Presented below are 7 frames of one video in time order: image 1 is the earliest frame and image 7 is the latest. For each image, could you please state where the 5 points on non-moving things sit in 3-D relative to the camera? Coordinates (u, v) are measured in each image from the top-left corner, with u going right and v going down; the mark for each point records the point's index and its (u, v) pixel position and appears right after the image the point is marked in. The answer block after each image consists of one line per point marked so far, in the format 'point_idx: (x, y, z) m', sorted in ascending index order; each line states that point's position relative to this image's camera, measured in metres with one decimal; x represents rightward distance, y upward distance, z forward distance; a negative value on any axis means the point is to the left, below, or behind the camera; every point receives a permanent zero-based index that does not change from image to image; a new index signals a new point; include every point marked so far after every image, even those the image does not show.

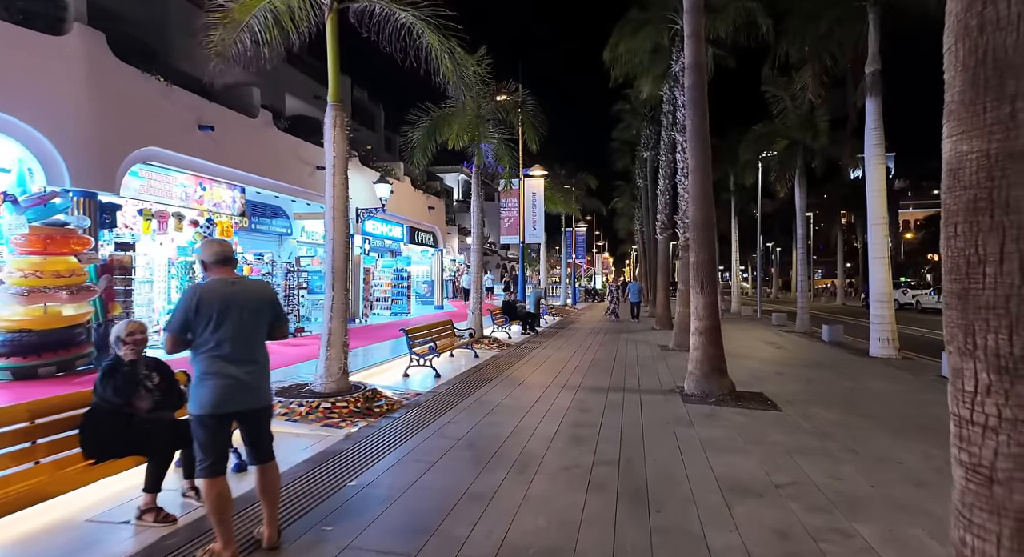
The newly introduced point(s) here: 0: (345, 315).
0: (-2.3, -0.5, +7.3) m
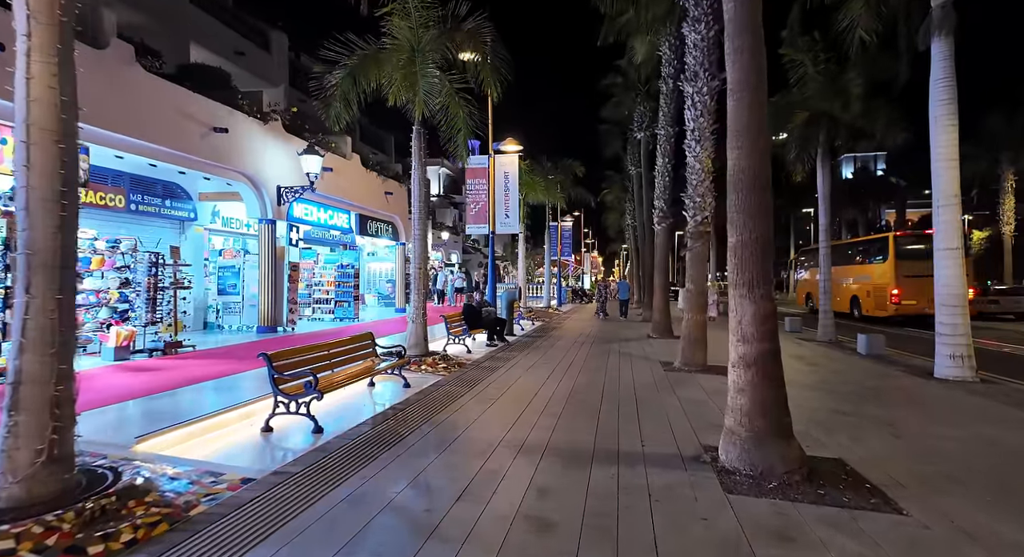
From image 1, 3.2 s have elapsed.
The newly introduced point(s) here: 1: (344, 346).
0: (-3.1, -0.5, +3.6) m
1: (-2.6, -1.1, +8.0) m
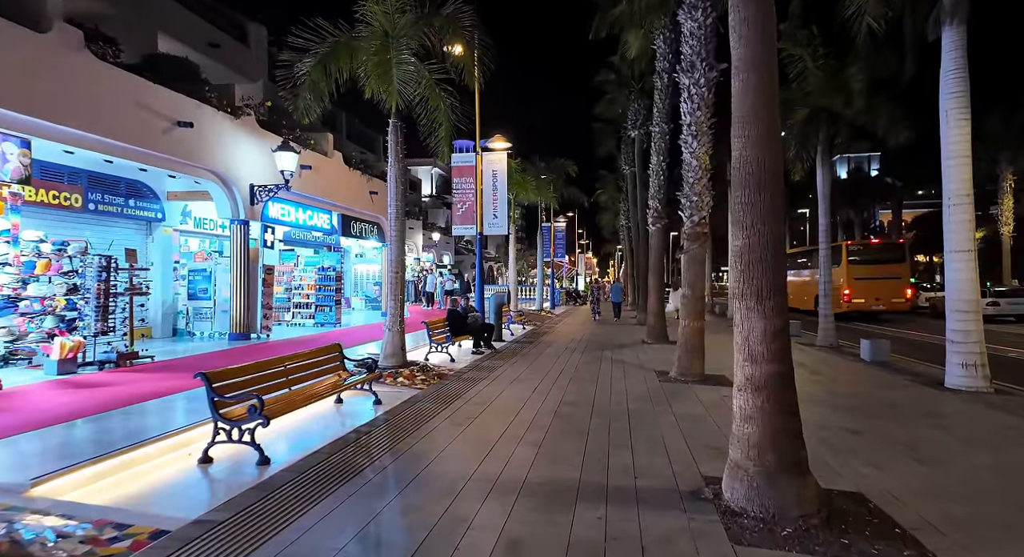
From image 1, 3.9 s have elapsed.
0: (-3.3, -0.5, +2.8) m
1: (-2.9, -1.2, +7.2) m
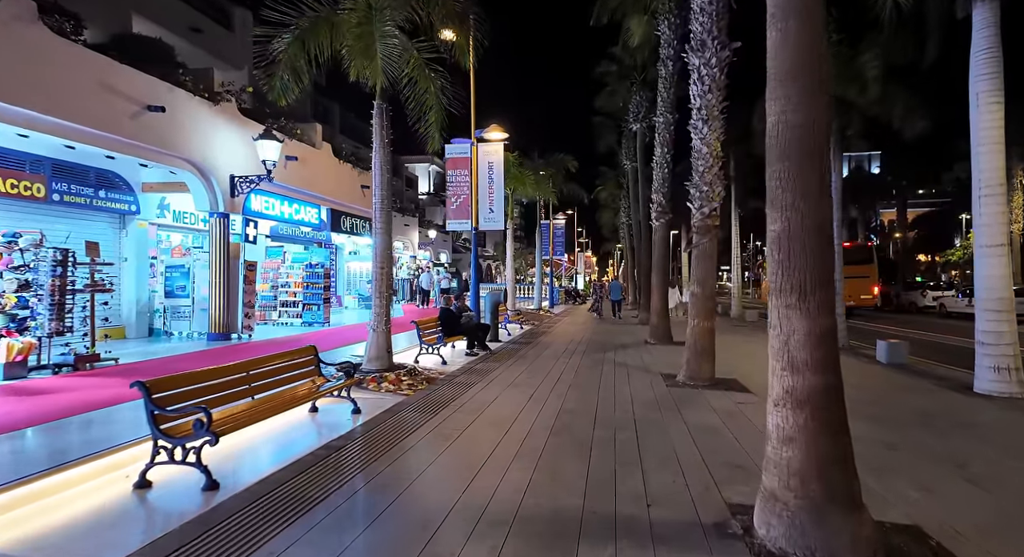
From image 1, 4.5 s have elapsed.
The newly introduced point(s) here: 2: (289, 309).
0: (-3.4, -0.5, +2.0) m
1: (-2.9, -1.1, +6.4) m
2: (-7.0, -0.9, +16.6) m
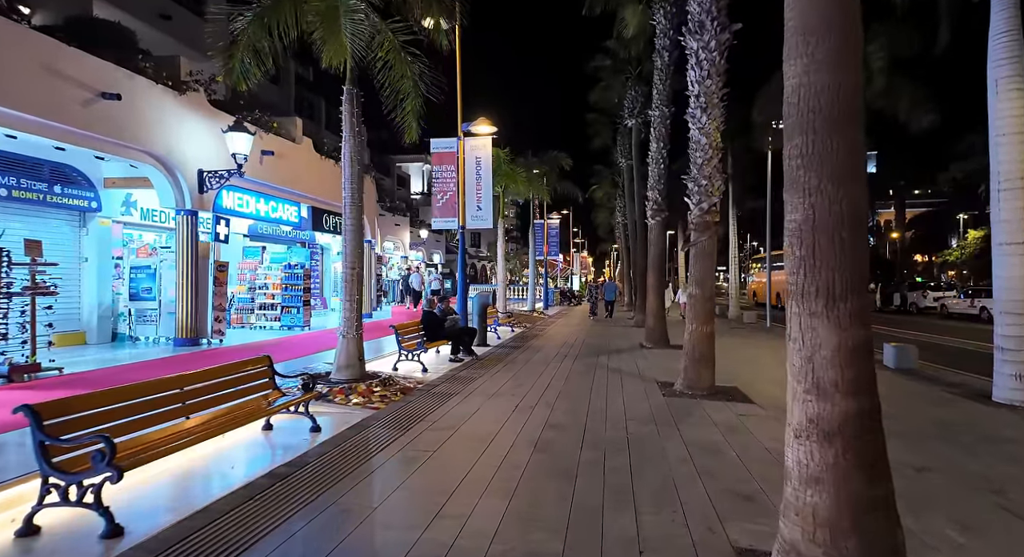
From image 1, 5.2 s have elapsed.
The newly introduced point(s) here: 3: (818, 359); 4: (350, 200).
0: (-3.6, -0.5, +1.3) m
1: (-3.2, -1.1, +5.7) m
2: (-7.3, -1.0, +15.8) m
3: (+1.7, -0.4, +3.0) m
4: (-2.6, +1.3, +8.4) m
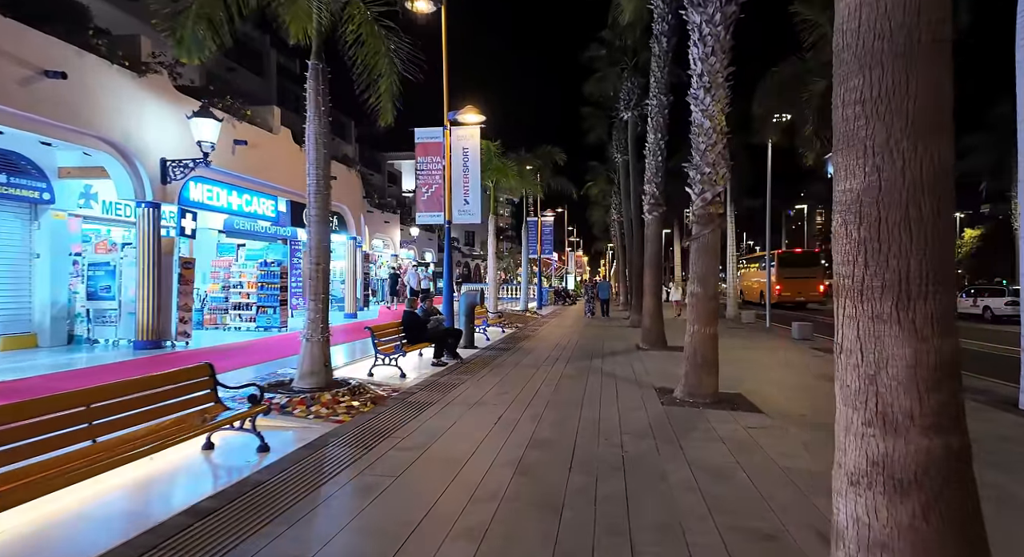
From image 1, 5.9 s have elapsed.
0: (-3.8, -0.4, +0.4) m
1: (-3.4, -1.1, +4.8) m
2: (-7.6, -0.9, +14.9) m
3: (+1.5, -0.4, +2.1) m
4: (-2.8, +1.3, +7.6) m
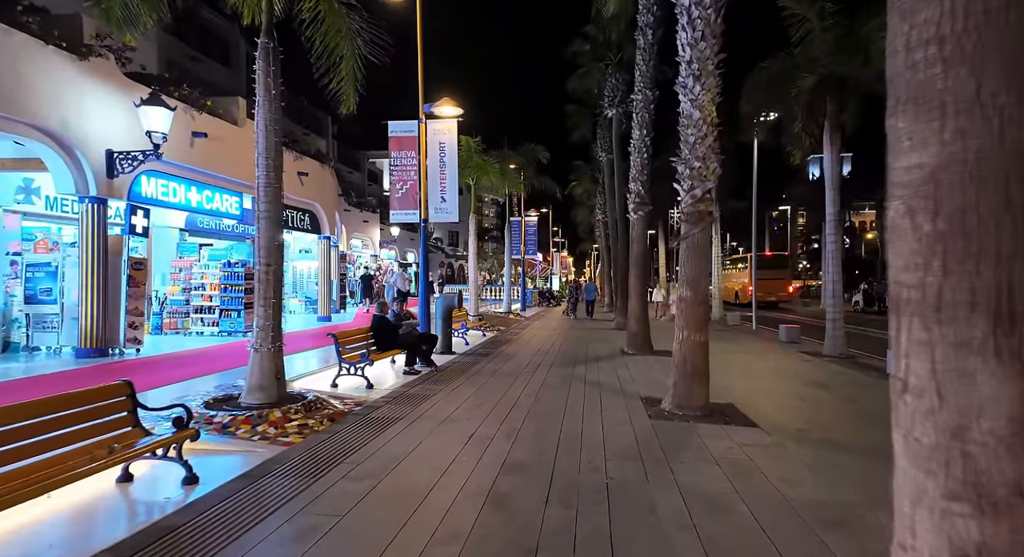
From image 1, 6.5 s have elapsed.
0: (-3.9, -0.5, -0.4) m
1: (-3.7, -1.1, +4.1) m
2: (-8.1, -1.0, +14.0) m
3: (+1.3, -0.4, +1.5) m
4: (-3.2, +1.3, +6.8) m
